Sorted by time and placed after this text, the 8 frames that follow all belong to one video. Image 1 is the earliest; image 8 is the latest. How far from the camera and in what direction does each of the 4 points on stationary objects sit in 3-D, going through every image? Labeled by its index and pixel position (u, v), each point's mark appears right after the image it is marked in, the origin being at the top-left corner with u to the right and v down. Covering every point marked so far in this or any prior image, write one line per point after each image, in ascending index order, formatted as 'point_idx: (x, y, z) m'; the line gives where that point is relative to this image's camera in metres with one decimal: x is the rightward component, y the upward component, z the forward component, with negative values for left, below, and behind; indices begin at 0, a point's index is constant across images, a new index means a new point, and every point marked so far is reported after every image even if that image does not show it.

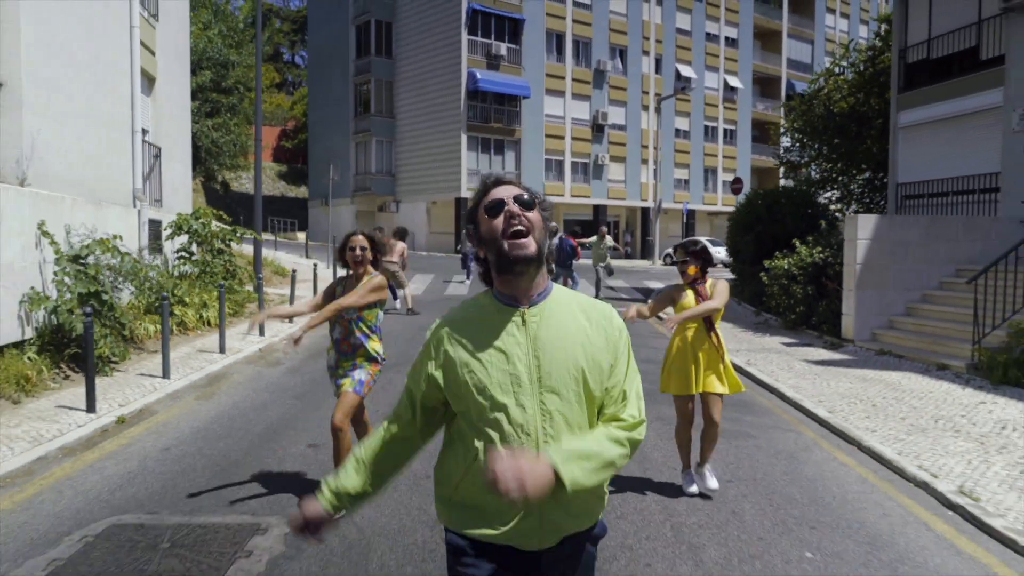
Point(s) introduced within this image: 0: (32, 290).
0: (-4.7, 0.0, +9.1) m
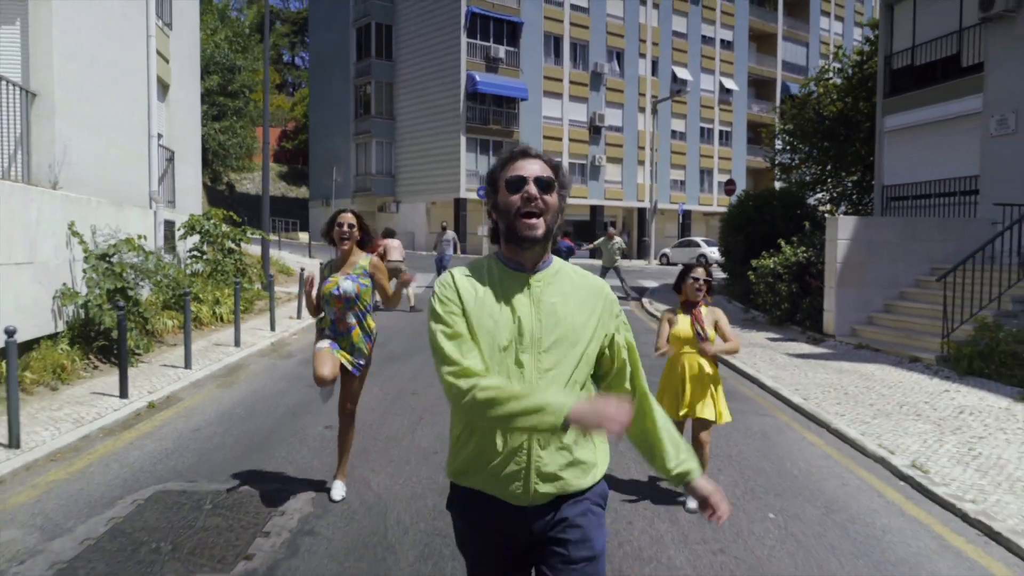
0: (-4.7, 0.0, +9.8) m
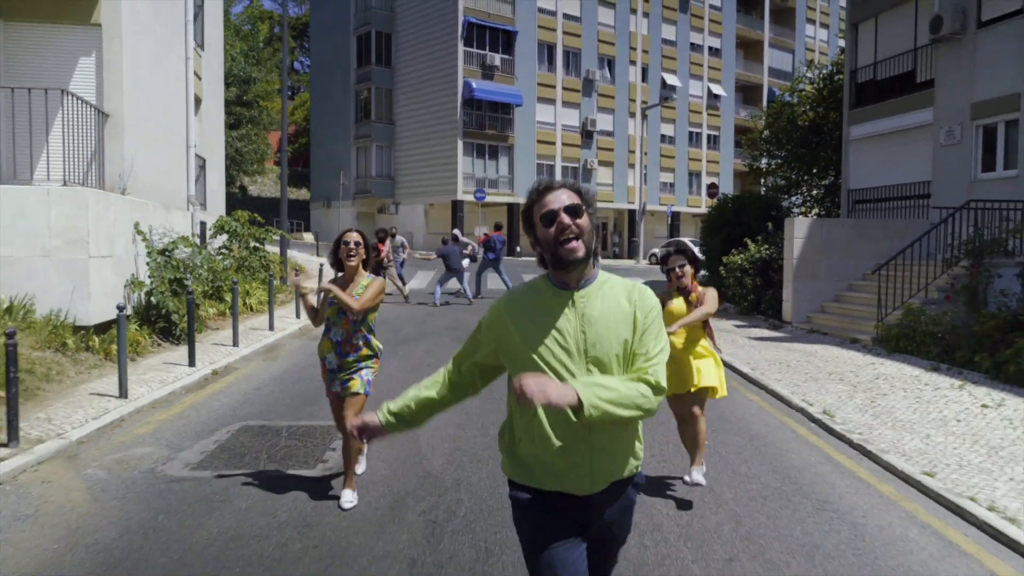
0: (-4.8, +0.1, +11.6) m
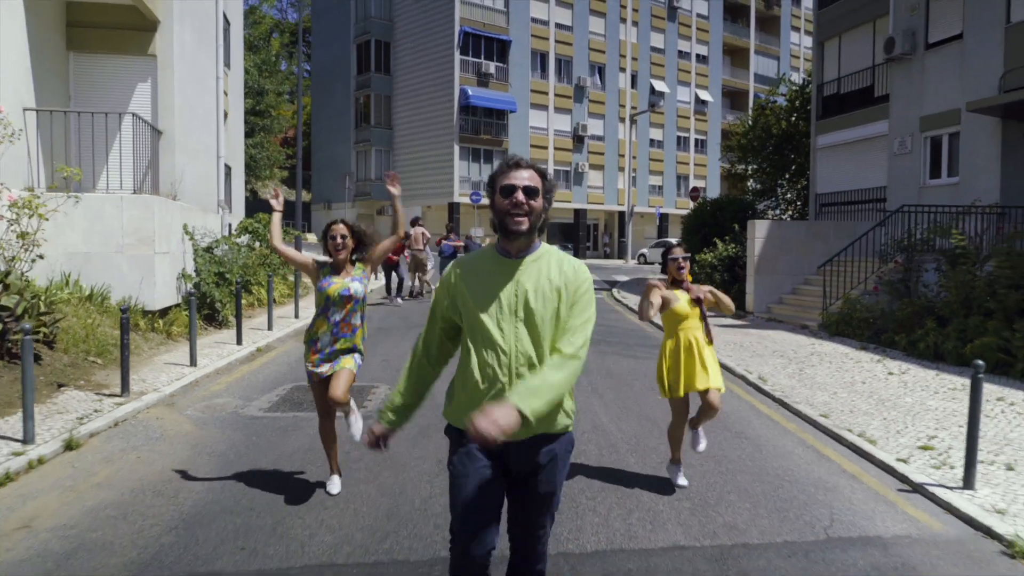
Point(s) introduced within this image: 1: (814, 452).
0: (-4.8, +0.3, +13.6) m
1: (+2.4, -1.3, +7.3) m
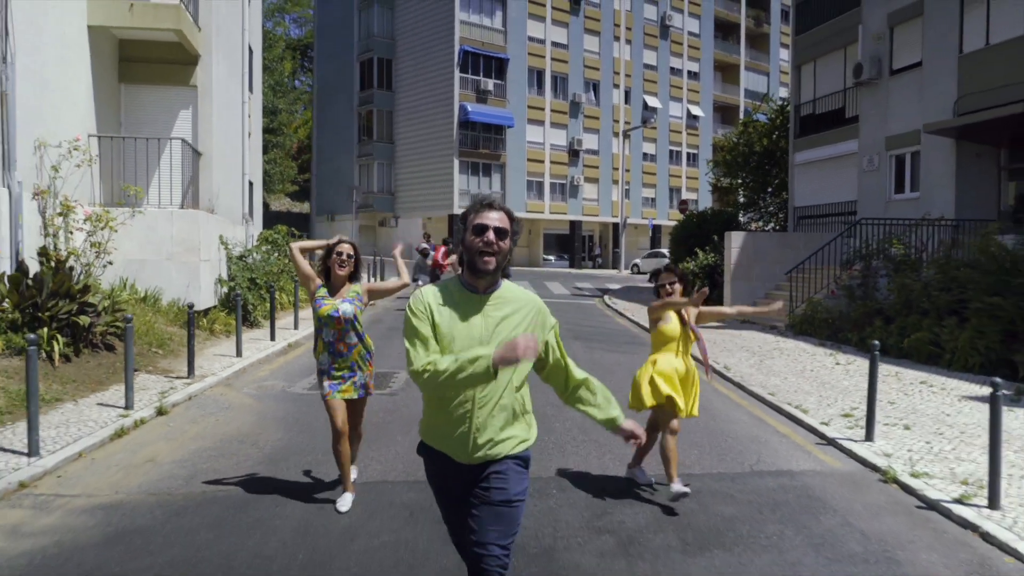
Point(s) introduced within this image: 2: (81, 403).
0: (-4.8, +0.2, +15.4) m
1: (+2.4, -1.3, +9.0) m
2: (-4.0, -1.1, +8.6) m
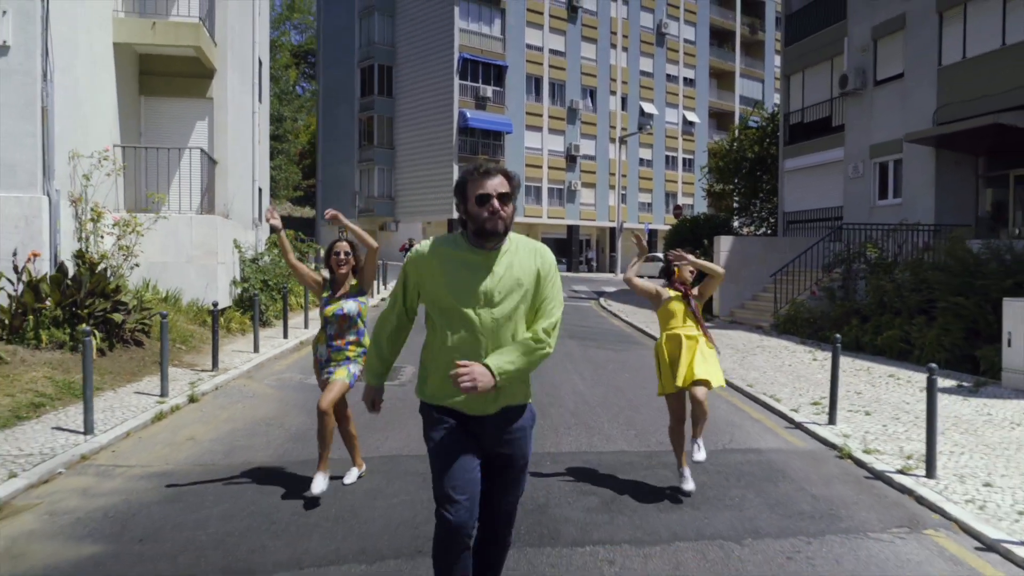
0: (-4.9, +0.2, +16.2) m
1: (+2.4, -1.3, +9.9) m
2: (-4.1, -1.1, +9.5) m
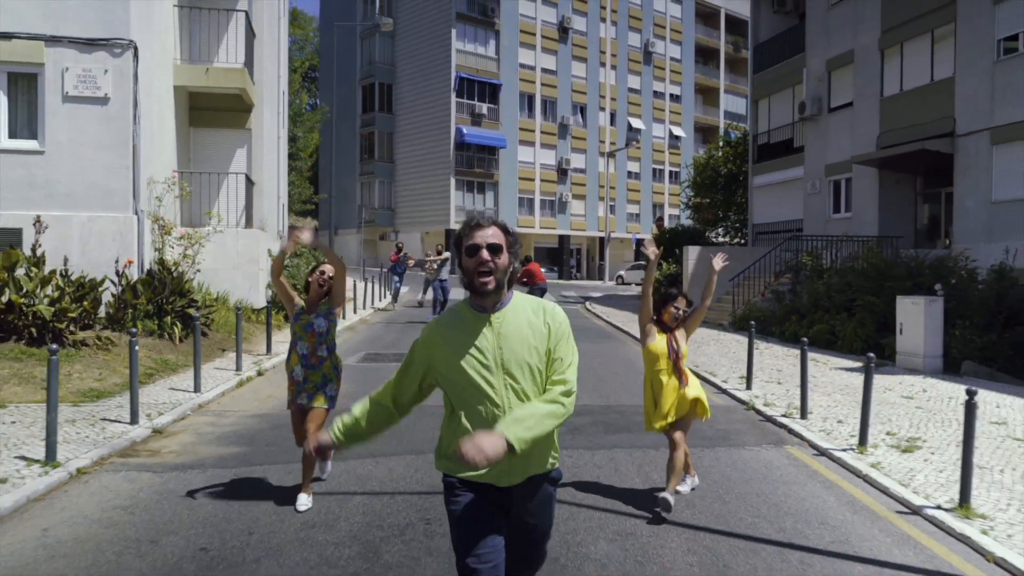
0: (-5.0, +0.1, +19.0) m
1: (+2.3, -1.3, +12.7) m
2: (-4.1, -1.1, +12.3) m
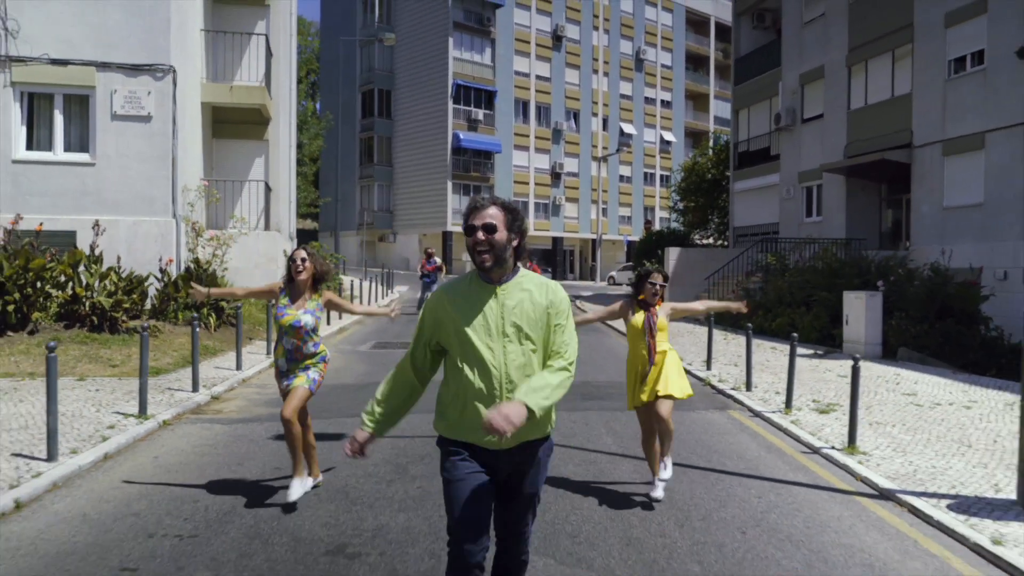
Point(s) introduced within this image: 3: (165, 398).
0: (-5.1, +0.2, +20.9) m
1: (+2.2, -1.2, +14.6) m
2: (-4.2, -1.0, +14.1) m
3: (-3.7, -1.2, +9.9) m
